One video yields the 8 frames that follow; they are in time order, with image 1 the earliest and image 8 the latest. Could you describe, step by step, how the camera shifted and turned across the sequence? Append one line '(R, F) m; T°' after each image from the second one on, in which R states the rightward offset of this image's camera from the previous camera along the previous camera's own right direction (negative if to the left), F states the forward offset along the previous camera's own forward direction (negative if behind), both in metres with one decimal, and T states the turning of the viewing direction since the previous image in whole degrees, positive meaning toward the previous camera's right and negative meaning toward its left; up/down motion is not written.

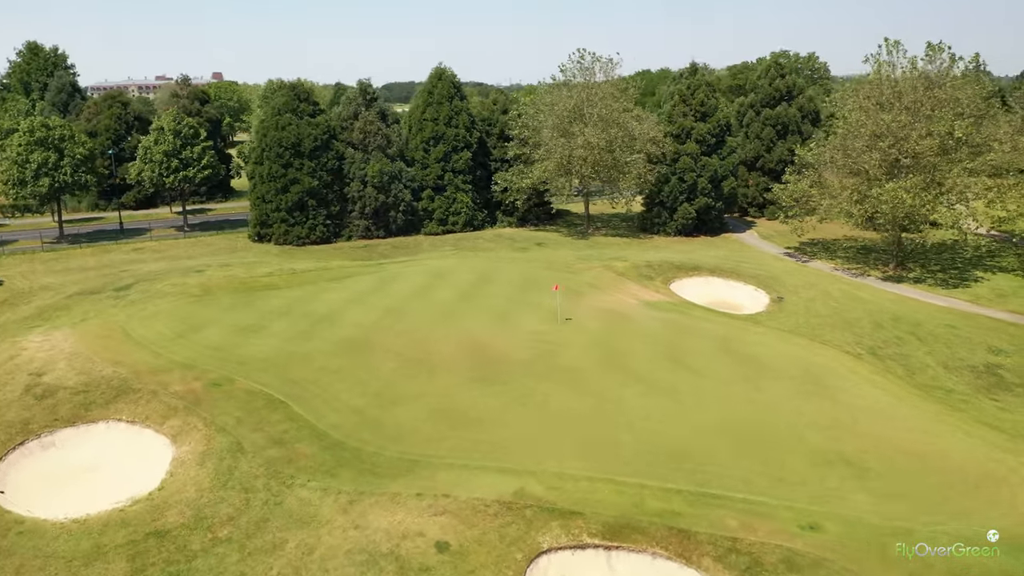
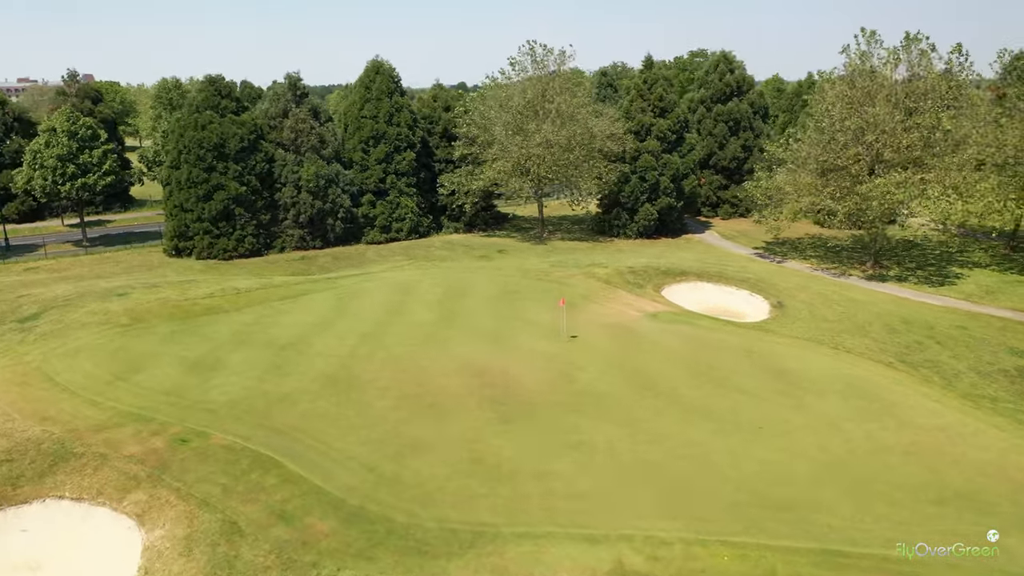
(-3.2, +3.7) m; +7°
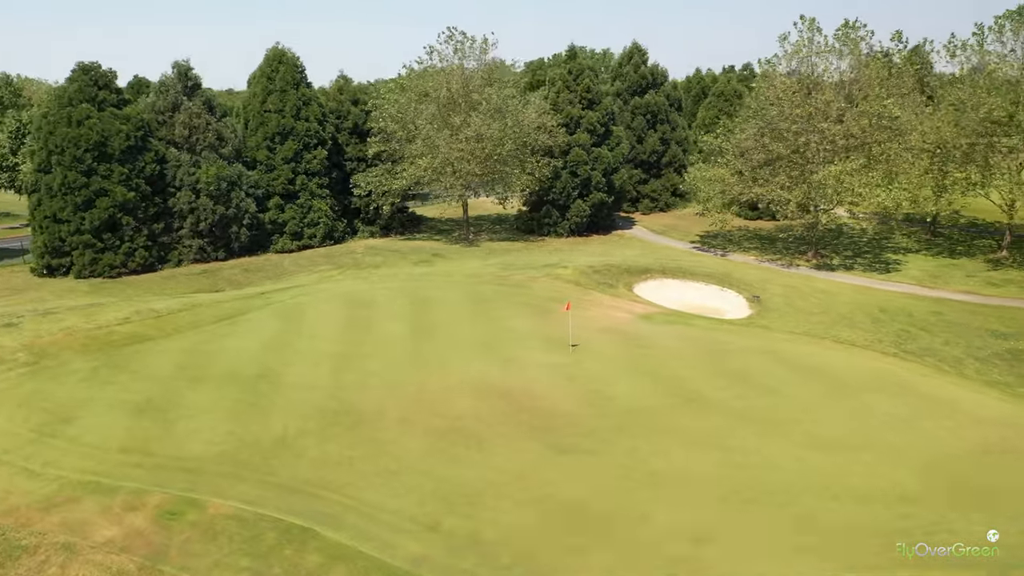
(-3.9, +3.3) m; +10°
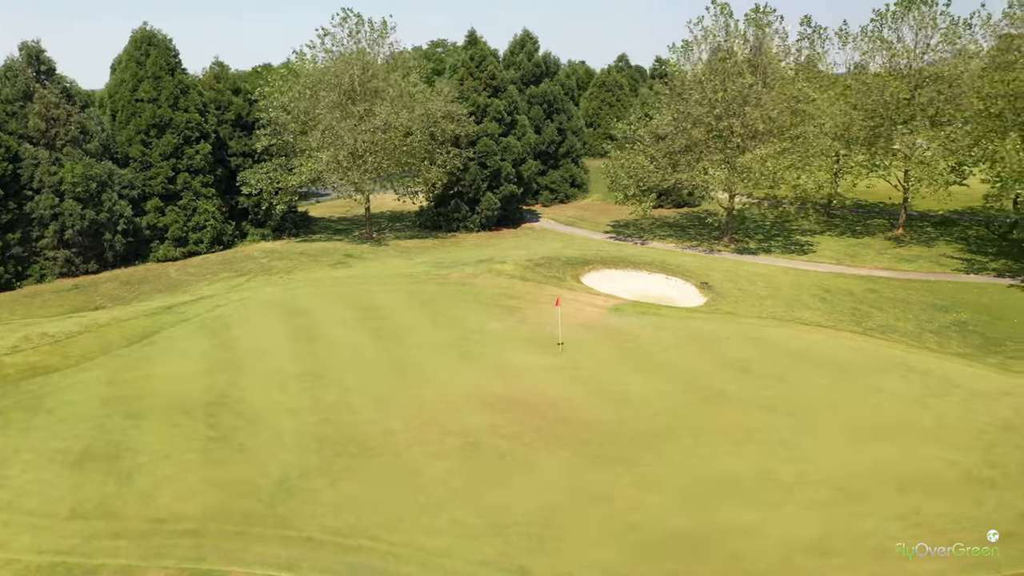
(-3.4, +2.5) m; +11°
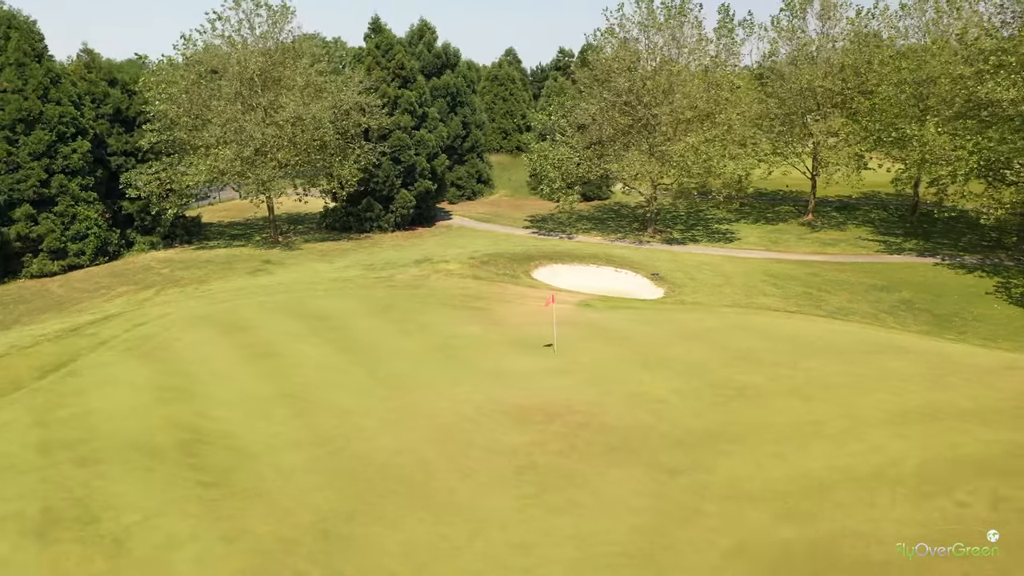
(-3.0, +2.1) m; +10°
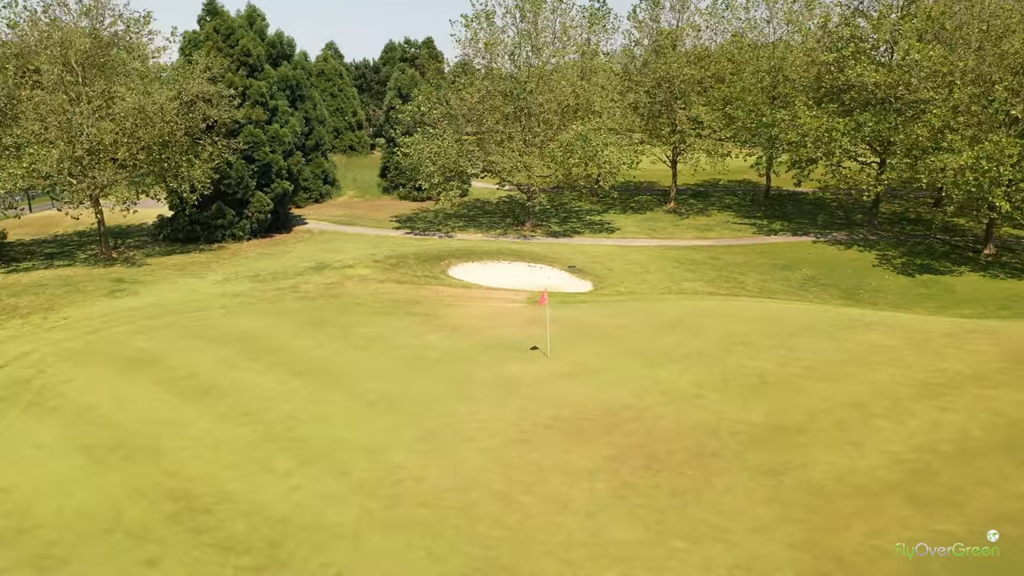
(-4.0, +2.8) m; +15°
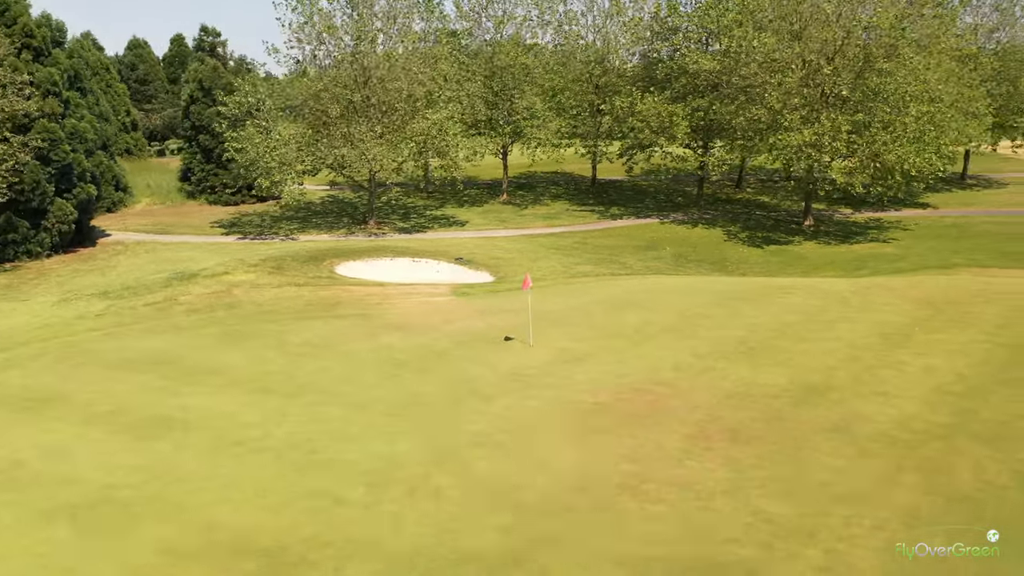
(-4.2, +2.0) m; +17°
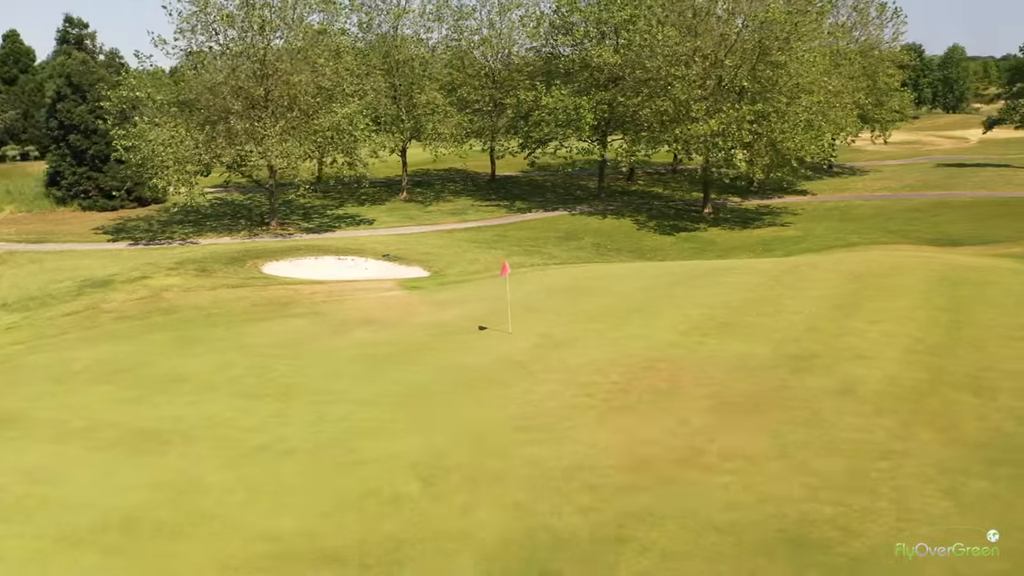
(-2.2, +0.5) m; +10°
